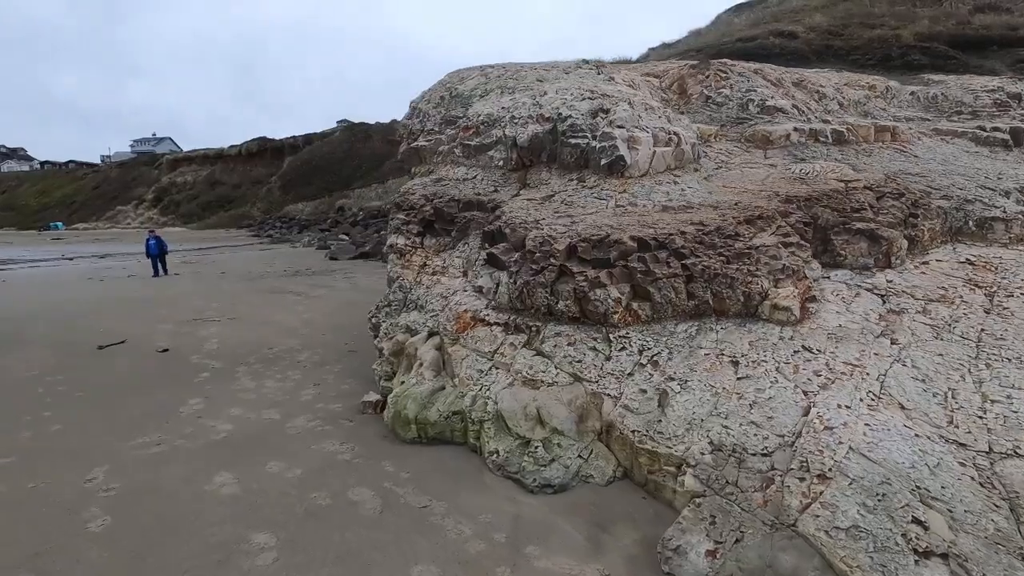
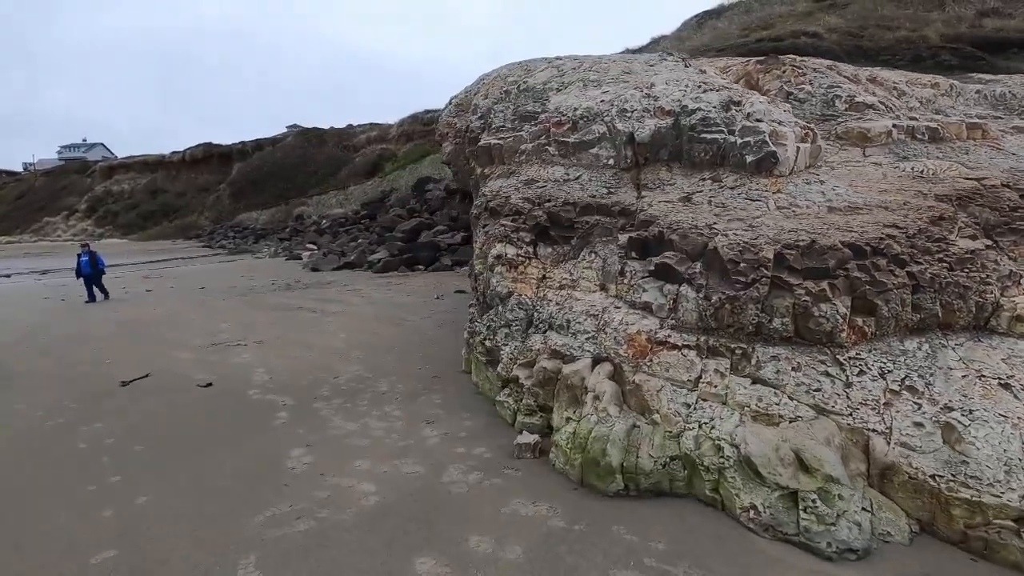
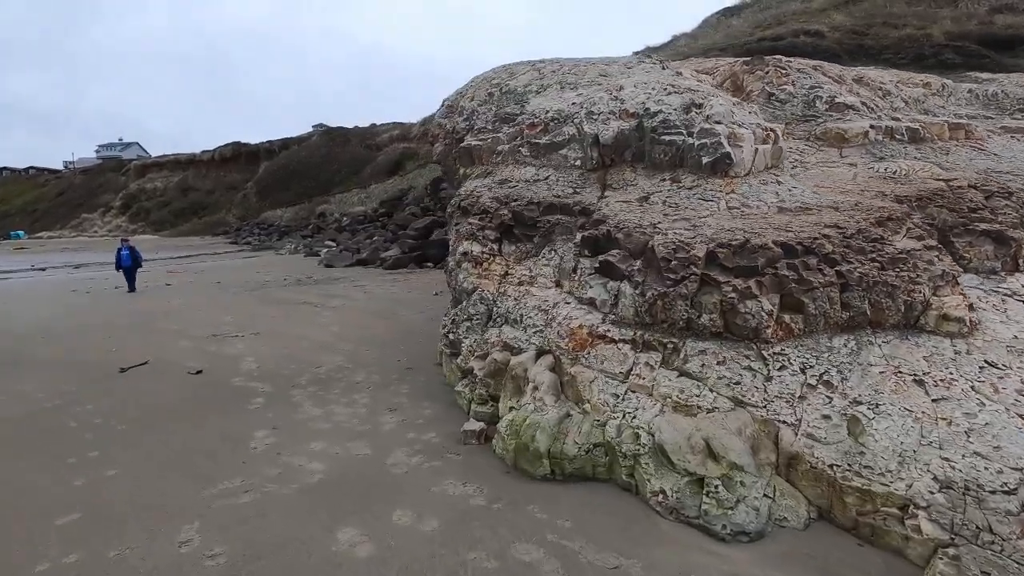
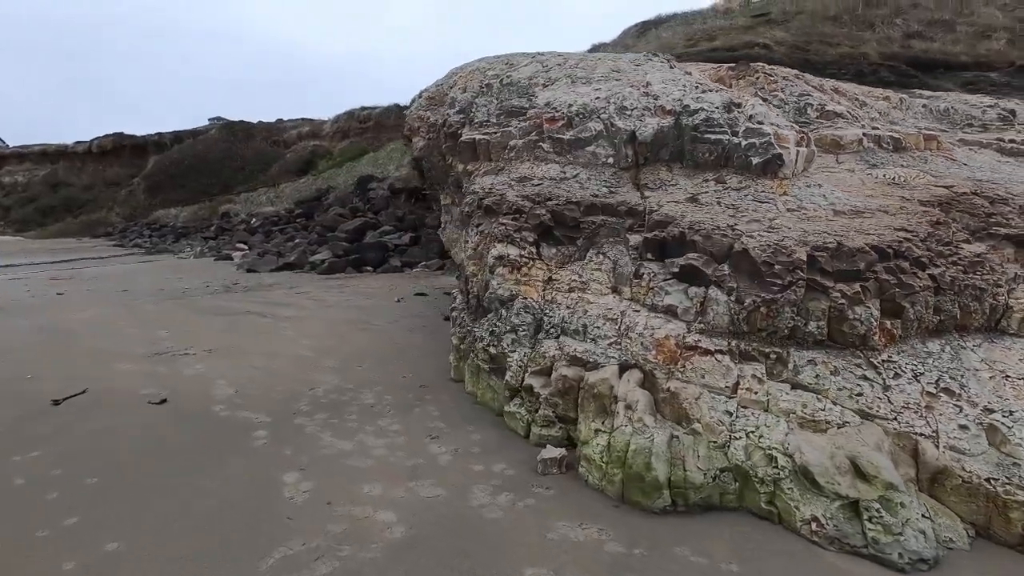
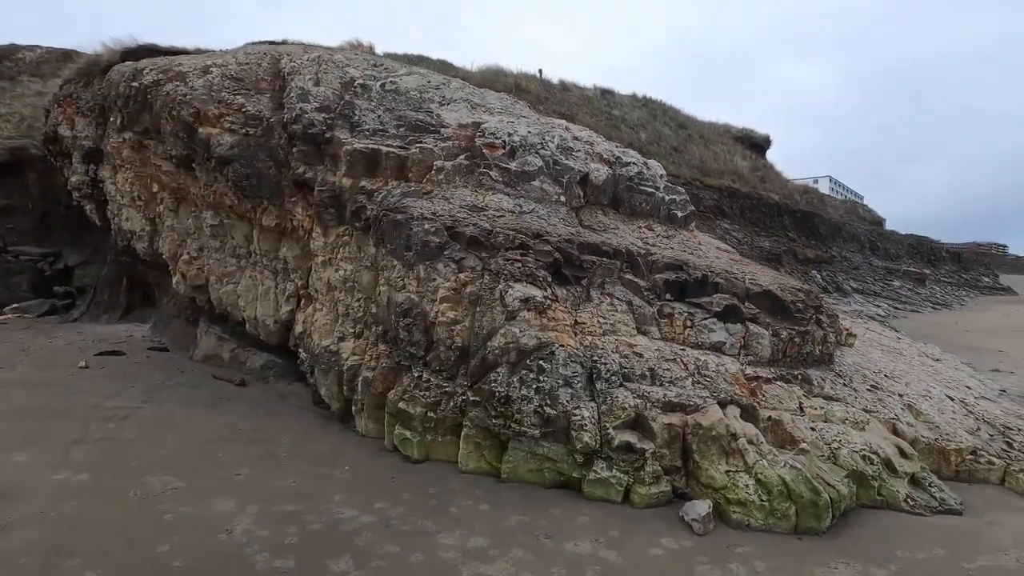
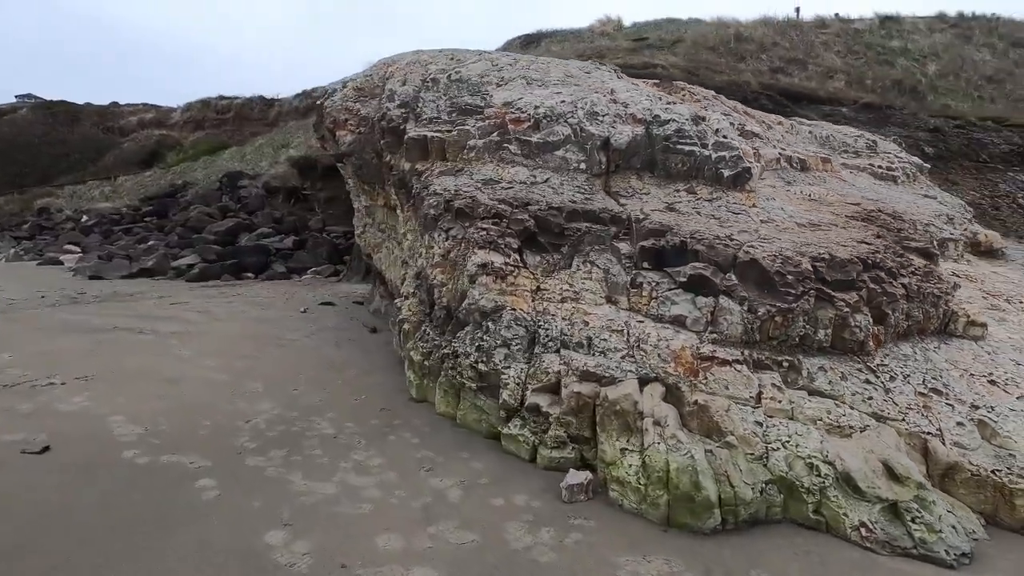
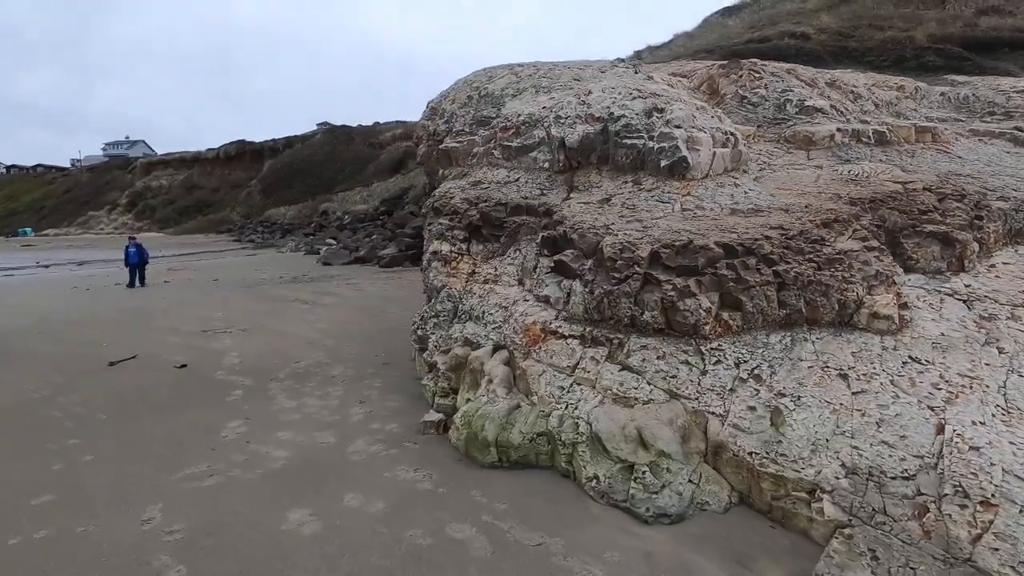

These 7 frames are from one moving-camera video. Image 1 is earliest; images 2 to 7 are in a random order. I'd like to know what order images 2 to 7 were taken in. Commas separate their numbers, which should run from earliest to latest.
7, 3, 2, 4, 6, 5
